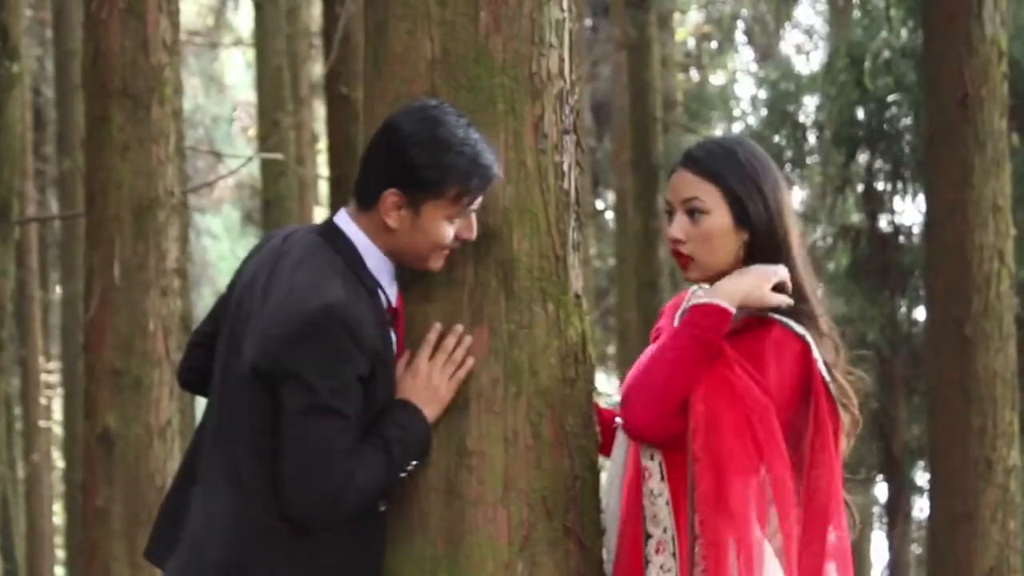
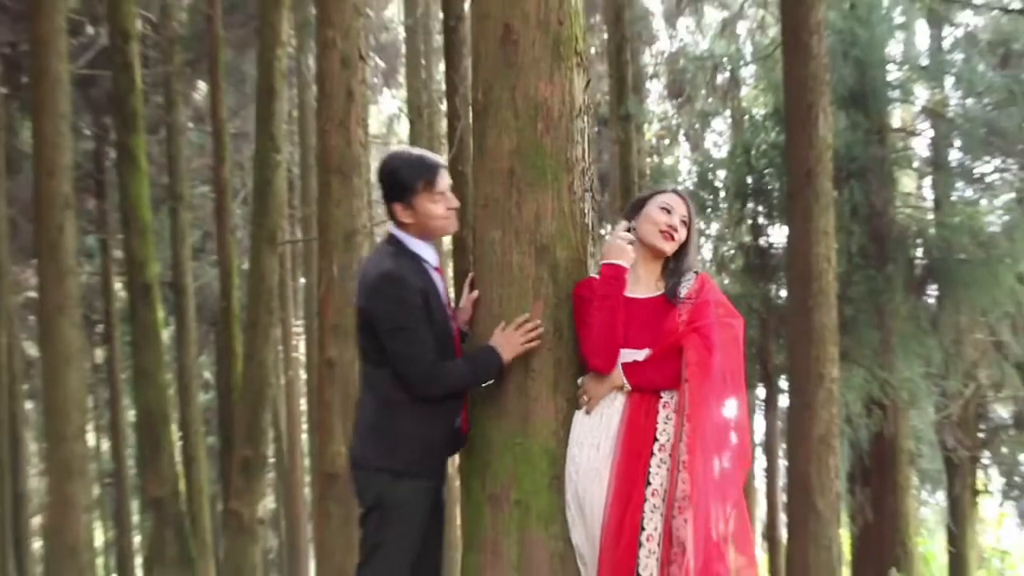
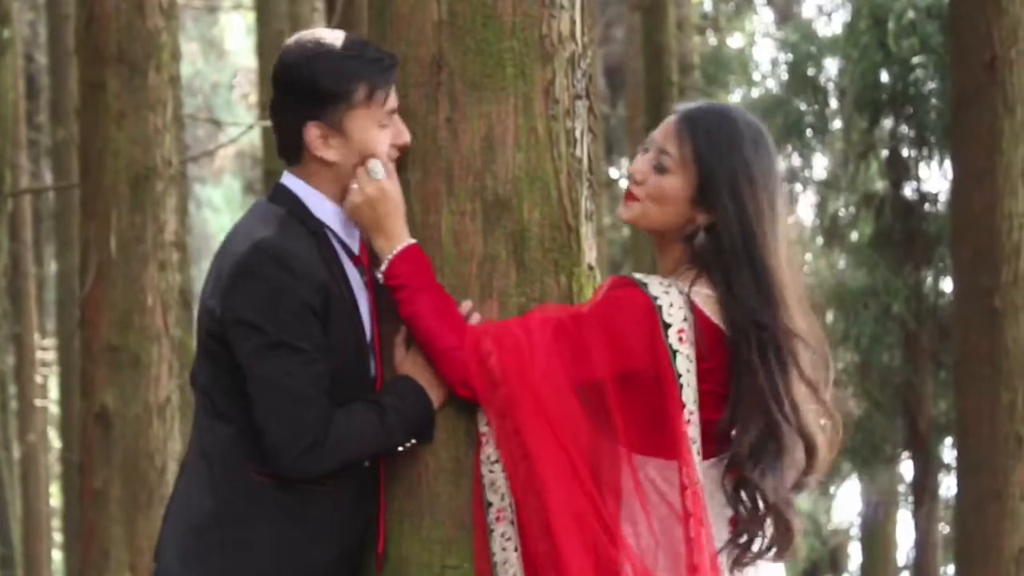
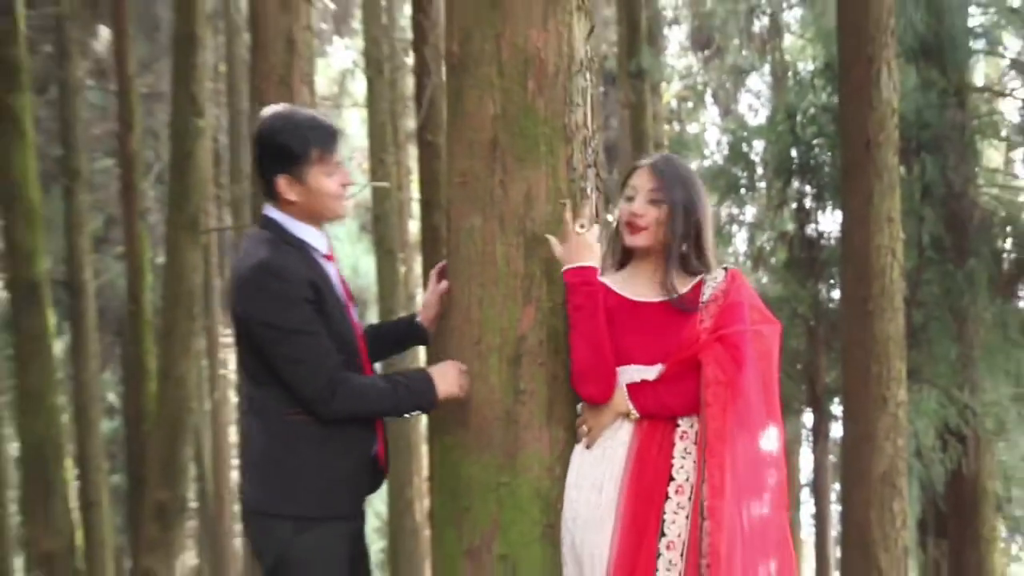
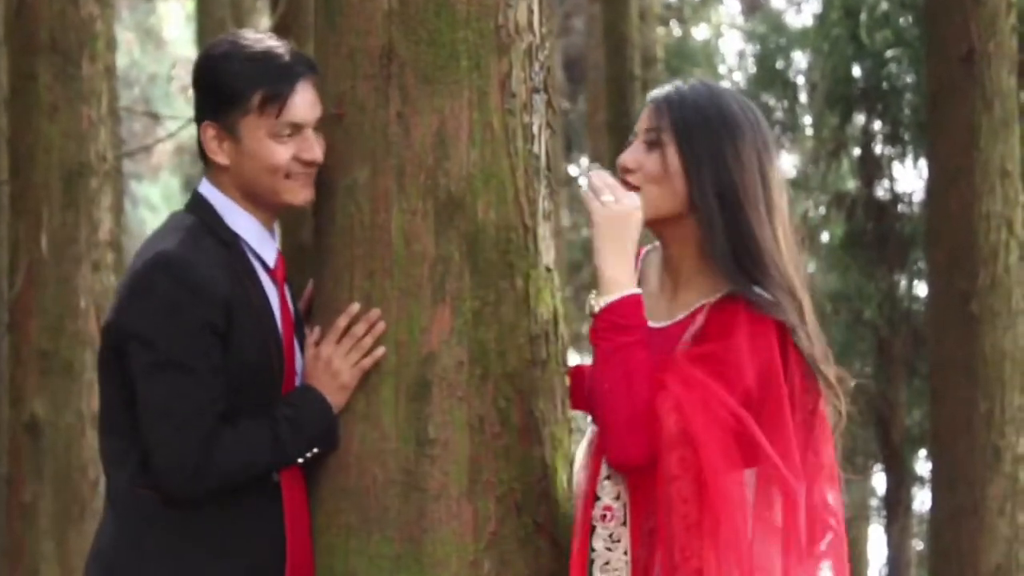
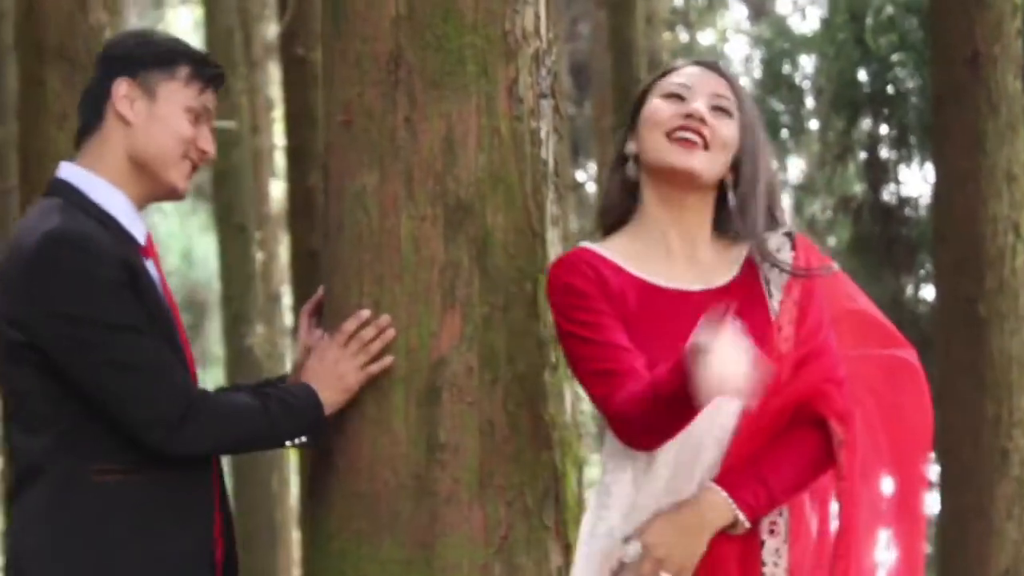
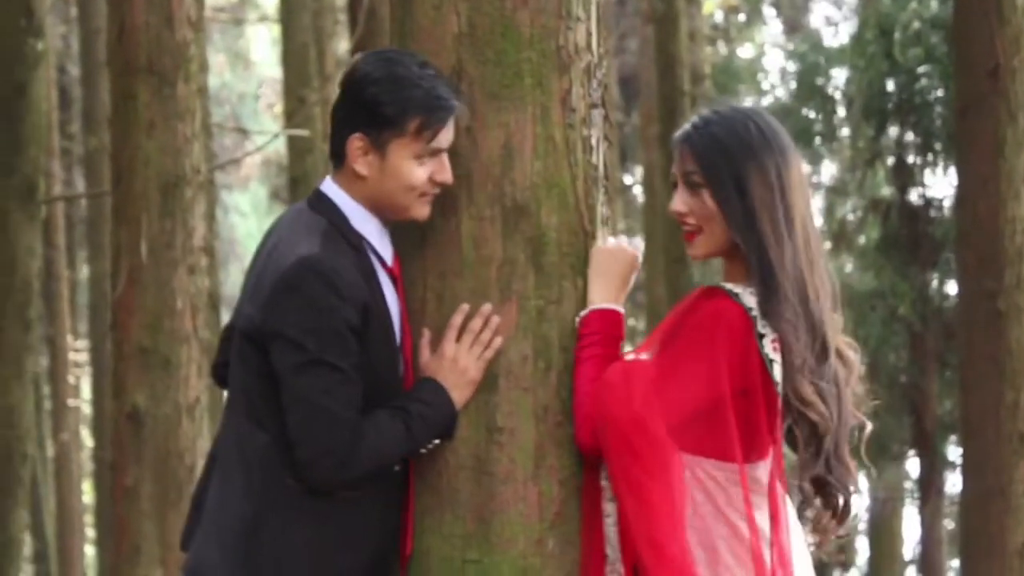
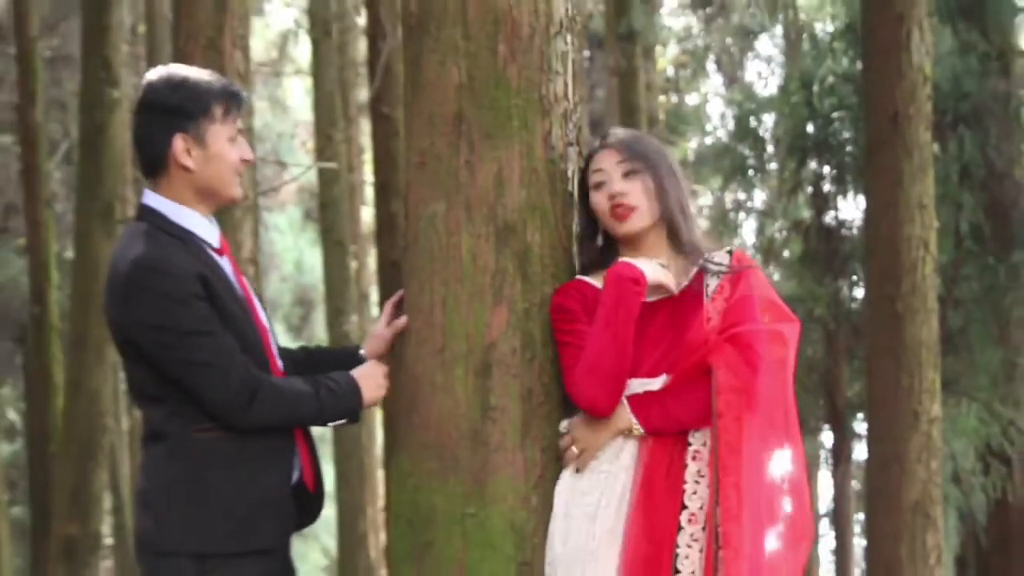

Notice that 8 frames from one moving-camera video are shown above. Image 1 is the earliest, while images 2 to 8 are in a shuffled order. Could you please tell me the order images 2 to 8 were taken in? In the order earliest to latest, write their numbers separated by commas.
7, 3, 5, 6, 8, 4, 2
